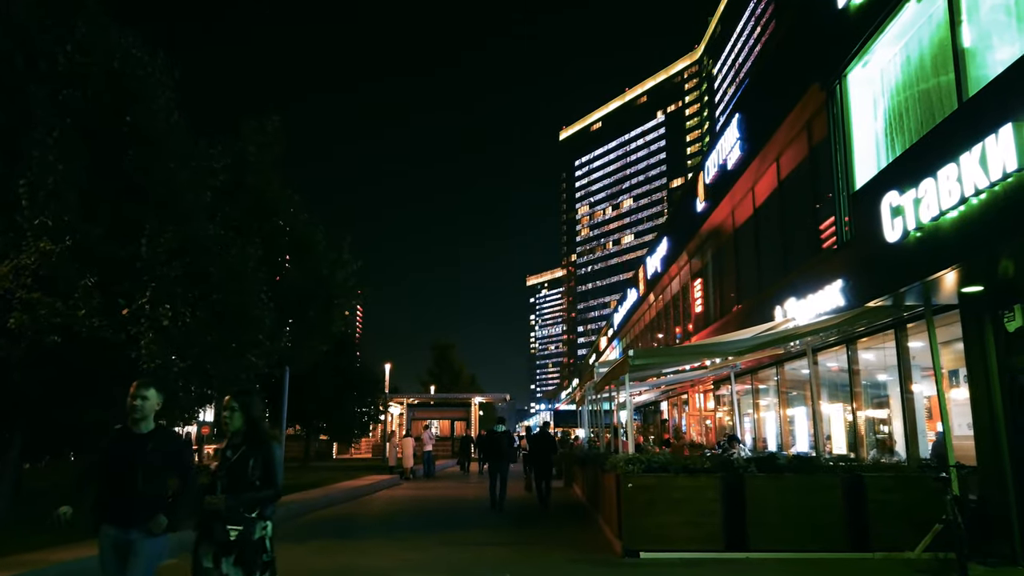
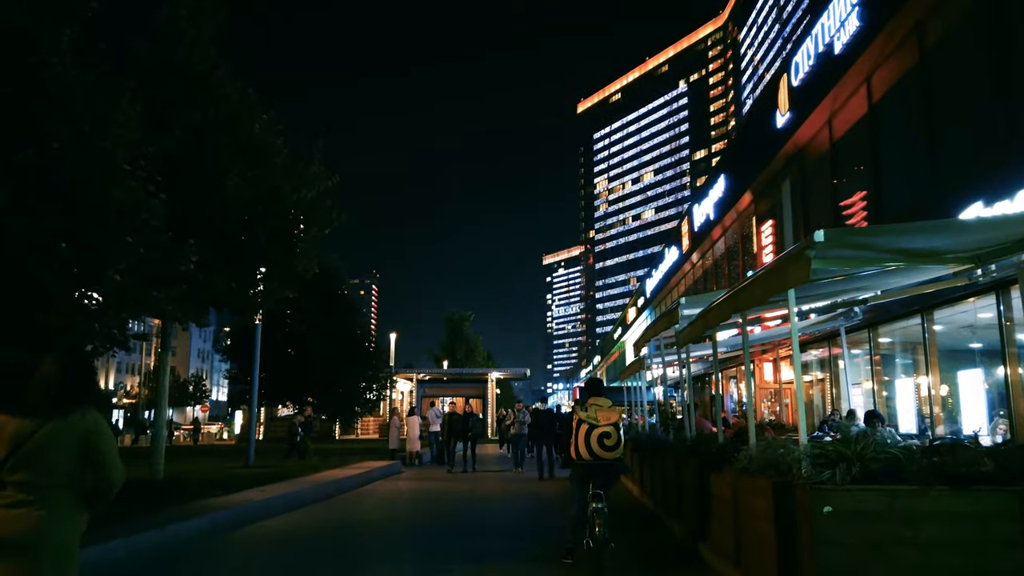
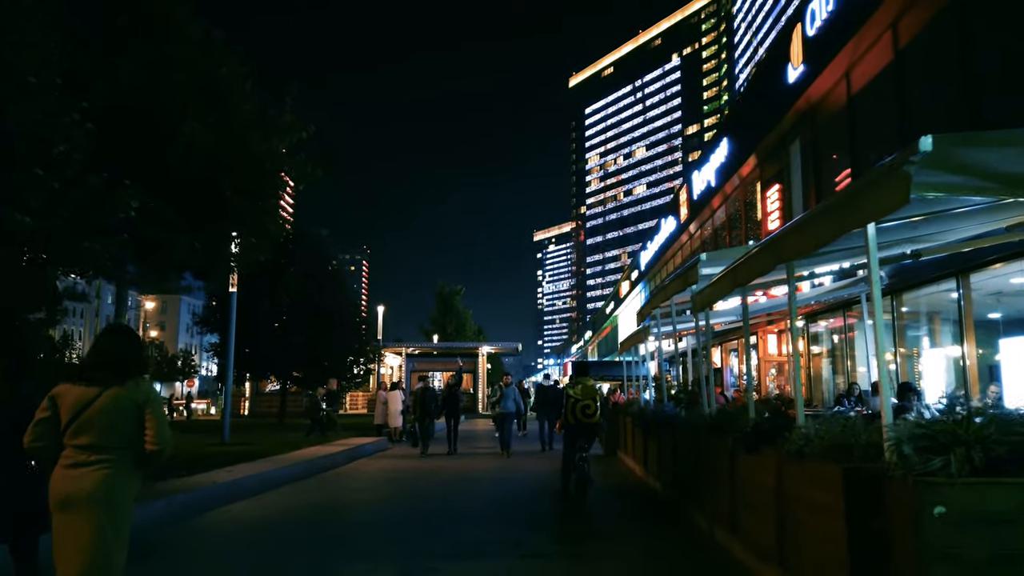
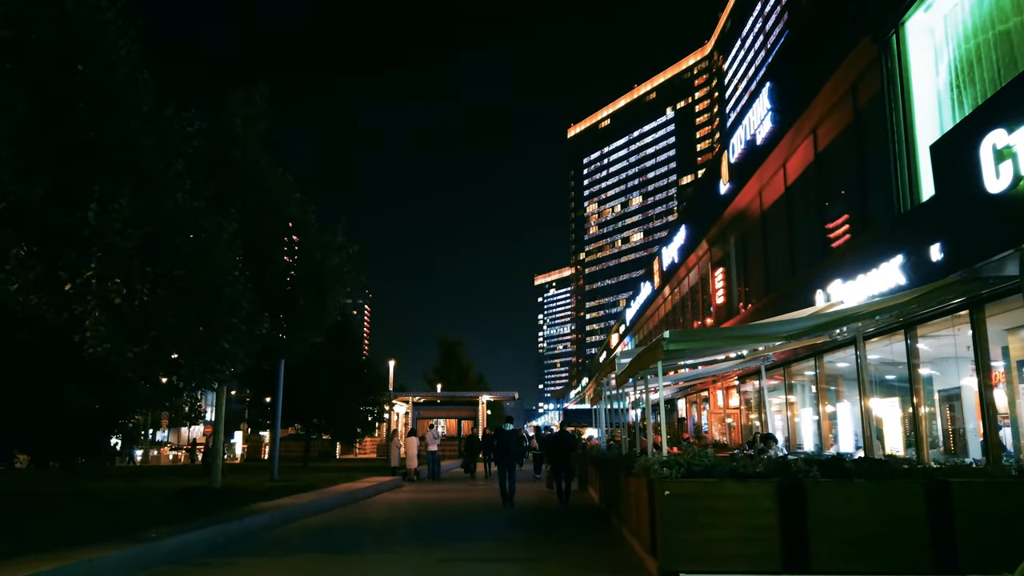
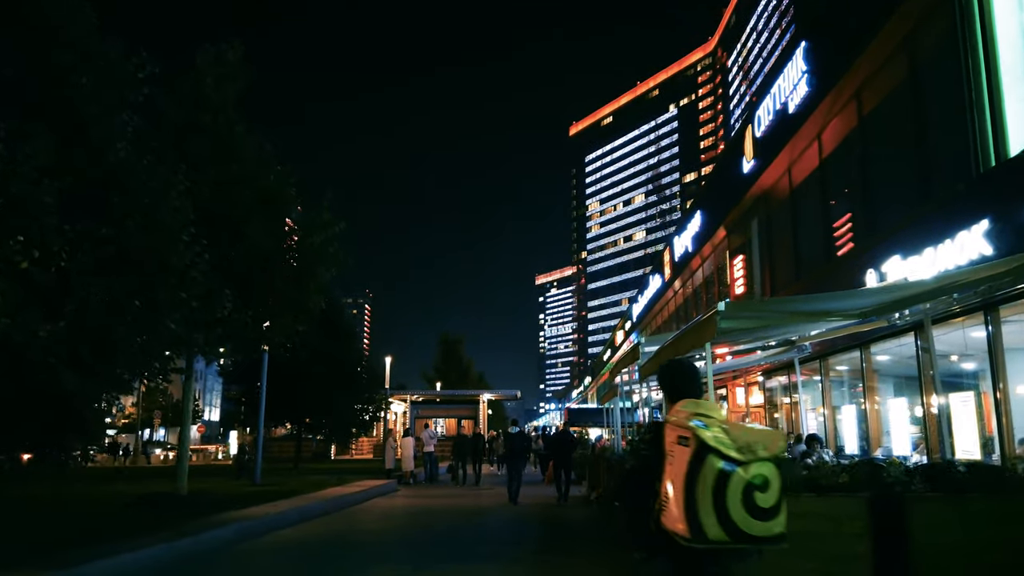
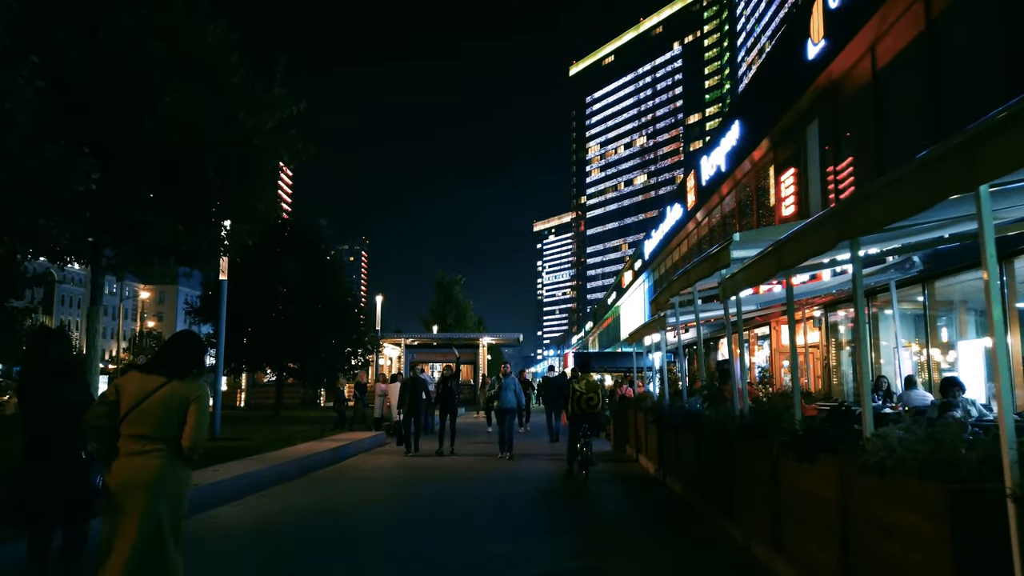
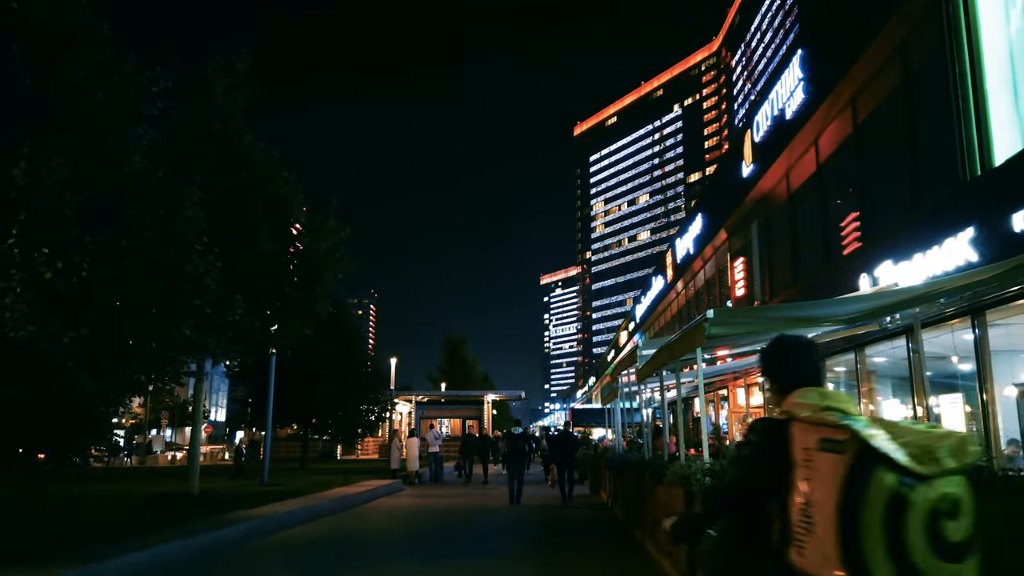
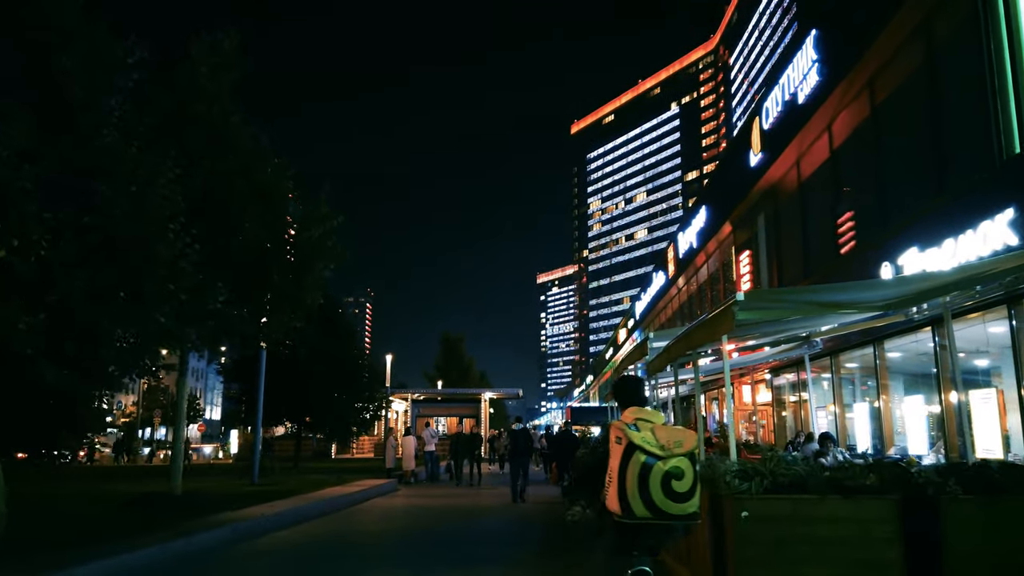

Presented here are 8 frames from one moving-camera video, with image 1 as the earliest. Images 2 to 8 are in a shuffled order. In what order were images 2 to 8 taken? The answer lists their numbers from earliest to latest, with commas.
4, 7, 5, 8, 2, 3, 6
